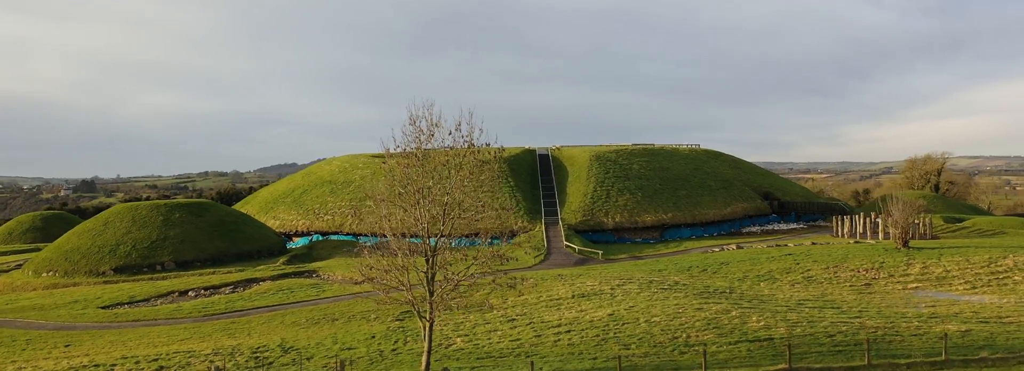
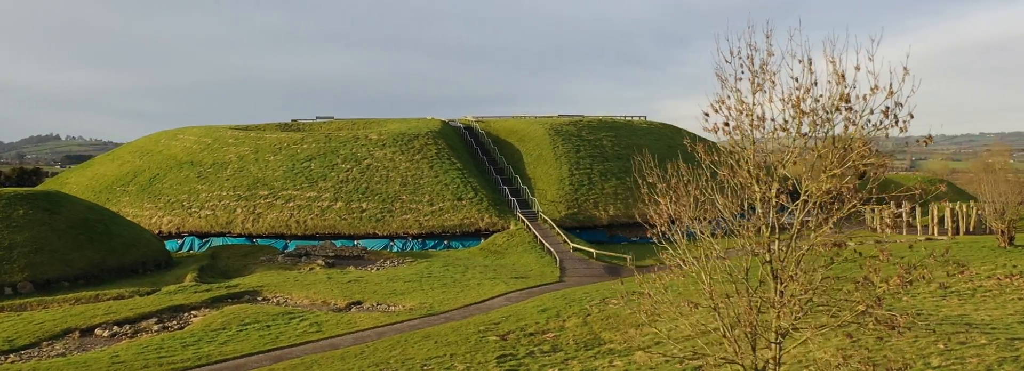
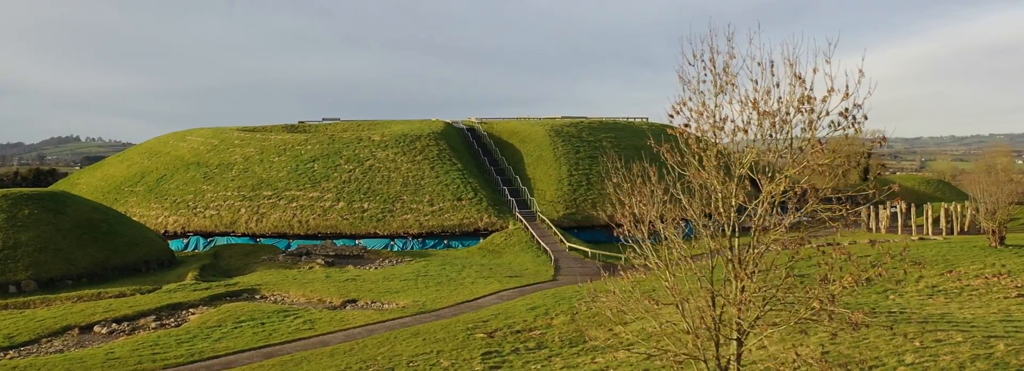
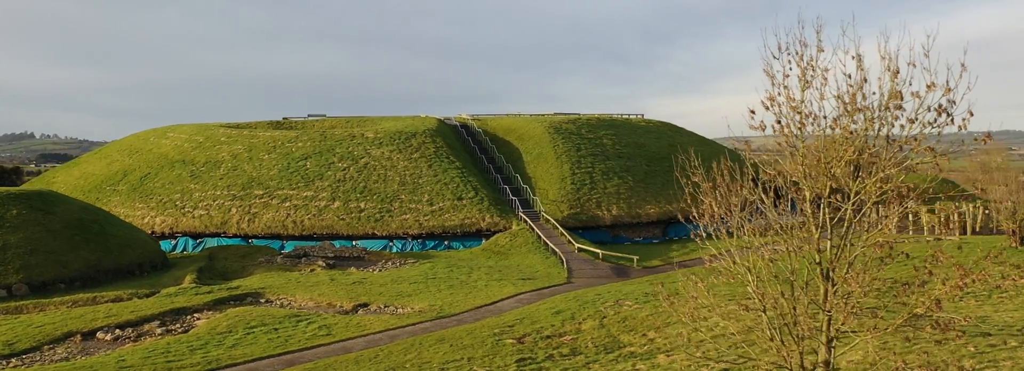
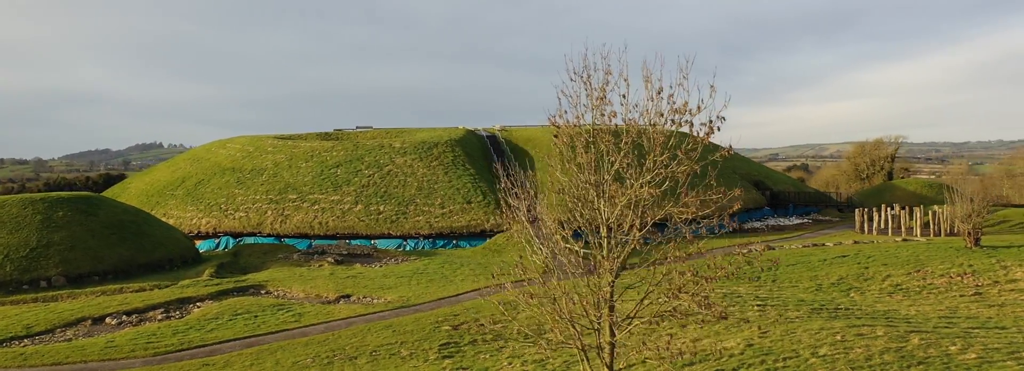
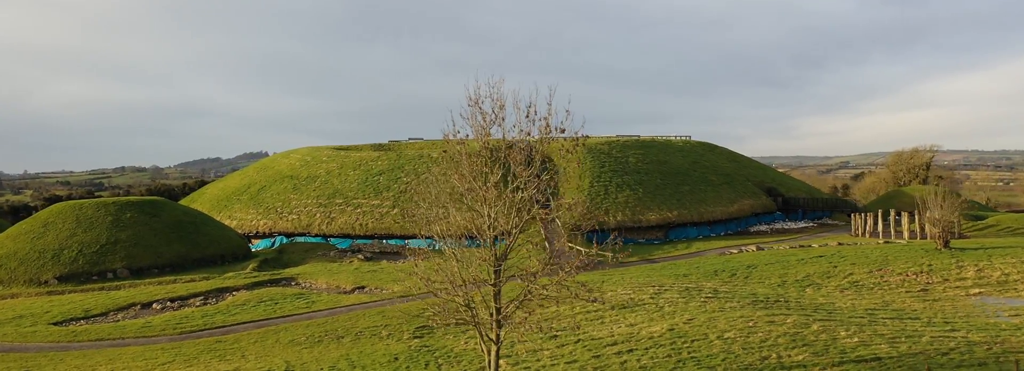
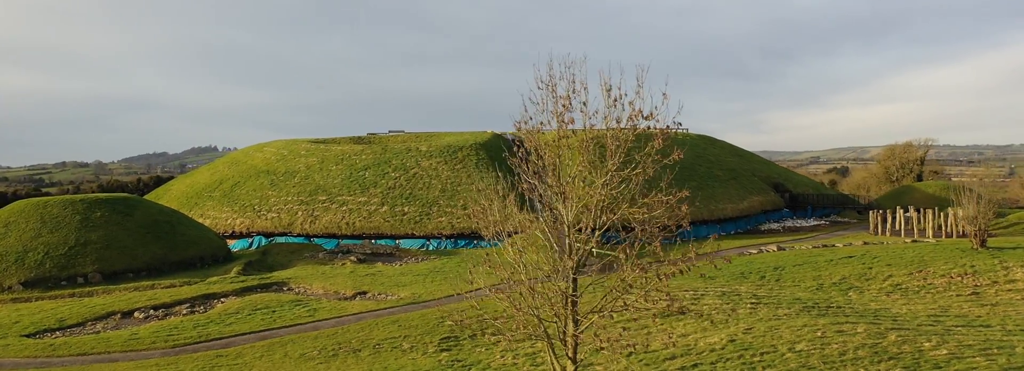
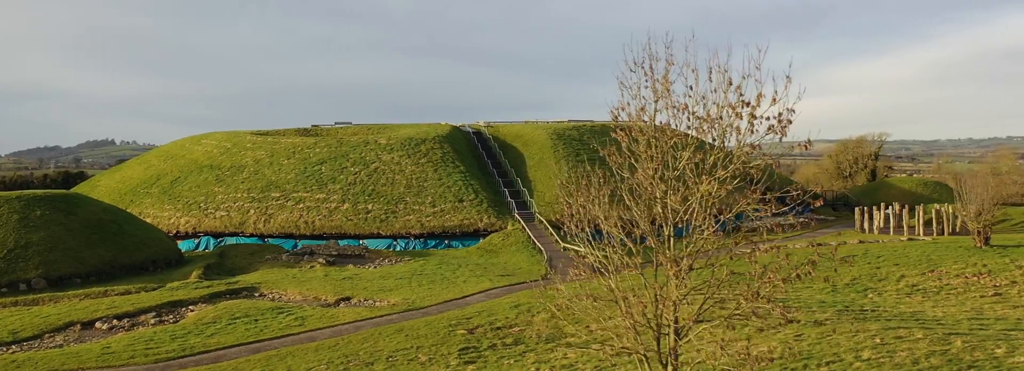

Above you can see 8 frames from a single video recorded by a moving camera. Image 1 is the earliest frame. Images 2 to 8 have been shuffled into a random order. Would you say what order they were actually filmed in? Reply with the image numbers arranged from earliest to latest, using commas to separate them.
6, 7, 5, 8, 3, 2, 4
